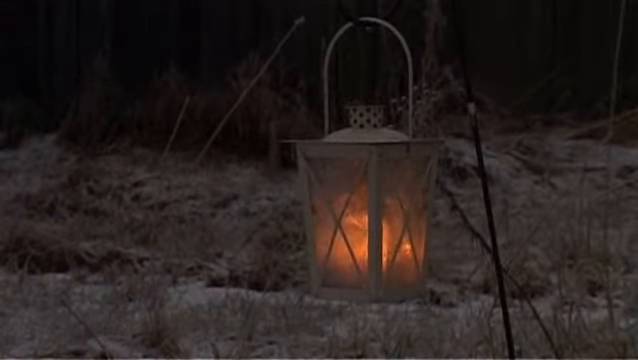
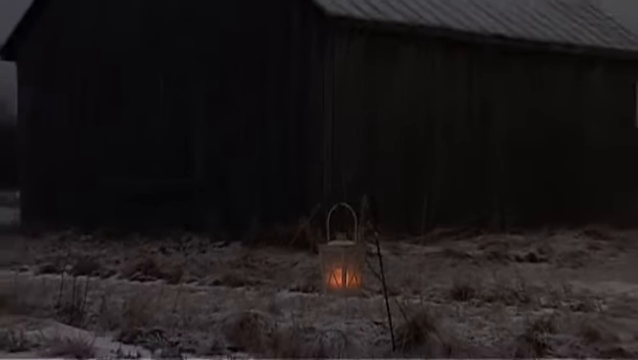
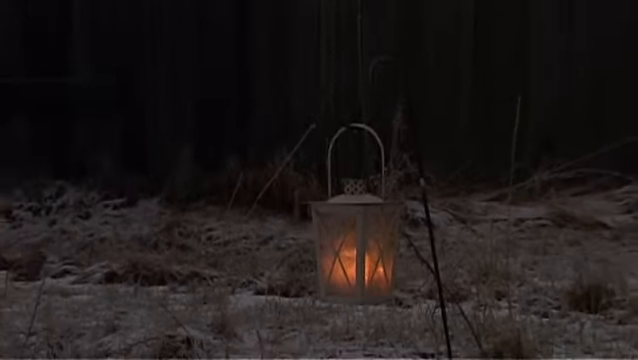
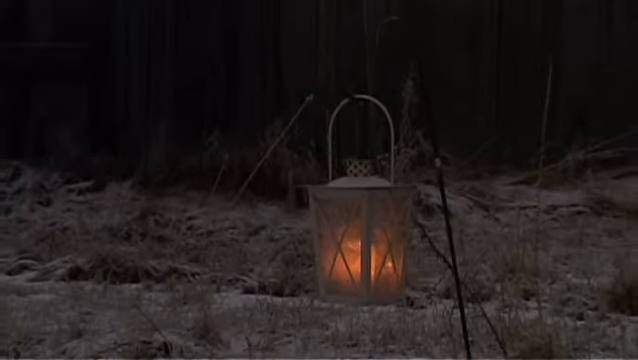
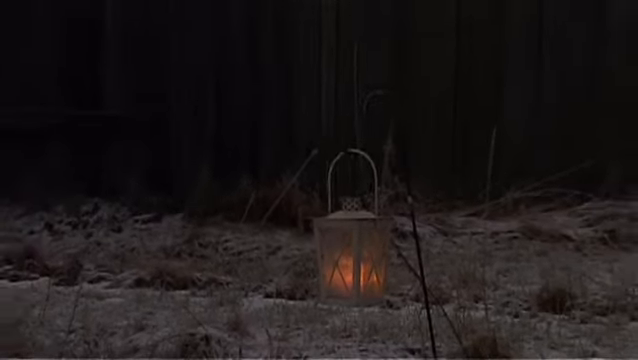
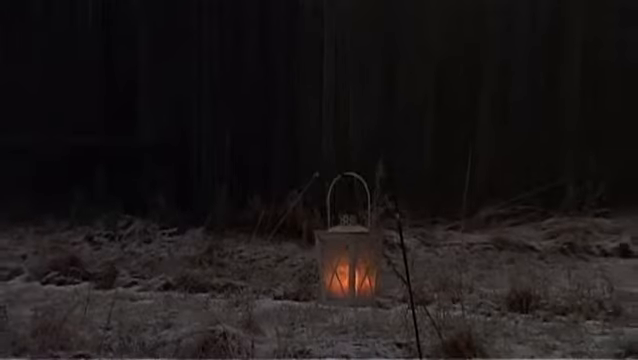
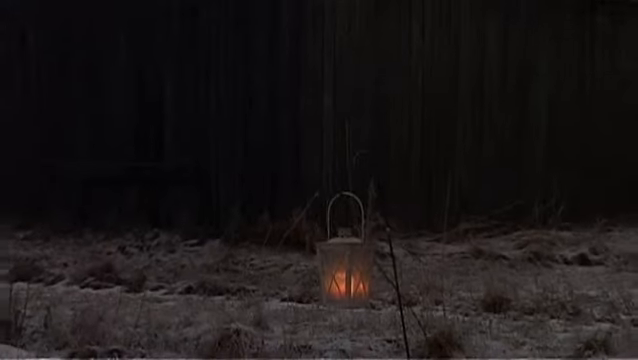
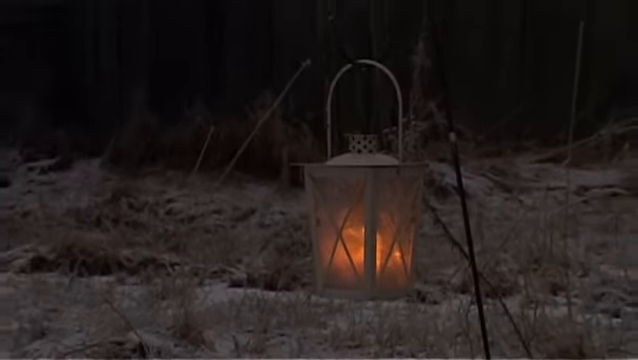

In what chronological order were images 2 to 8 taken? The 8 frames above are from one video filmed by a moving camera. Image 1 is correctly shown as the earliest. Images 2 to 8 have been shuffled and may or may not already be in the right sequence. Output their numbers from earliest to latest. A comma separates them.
8, 4, 3, 5, 6, 7, 2
